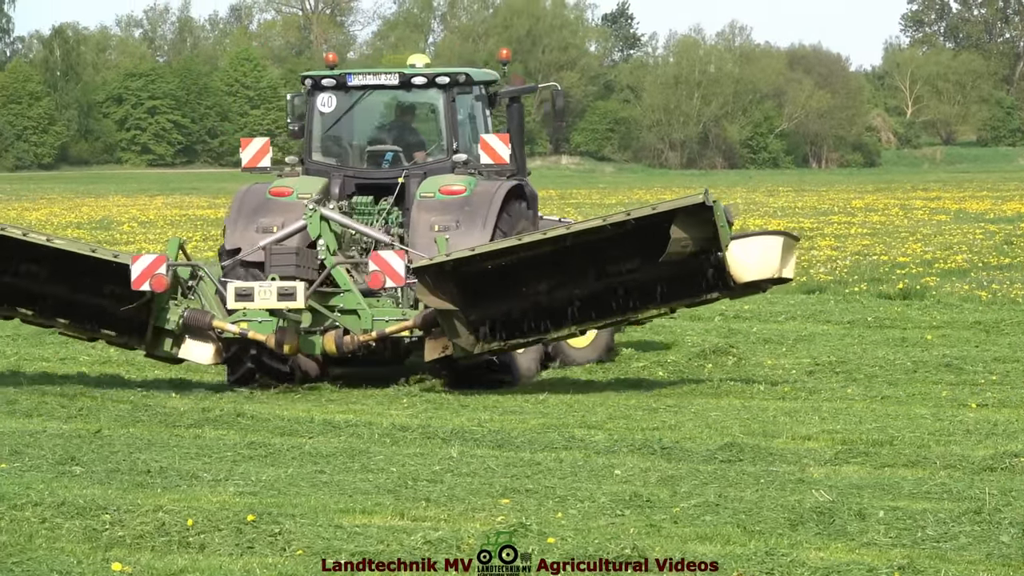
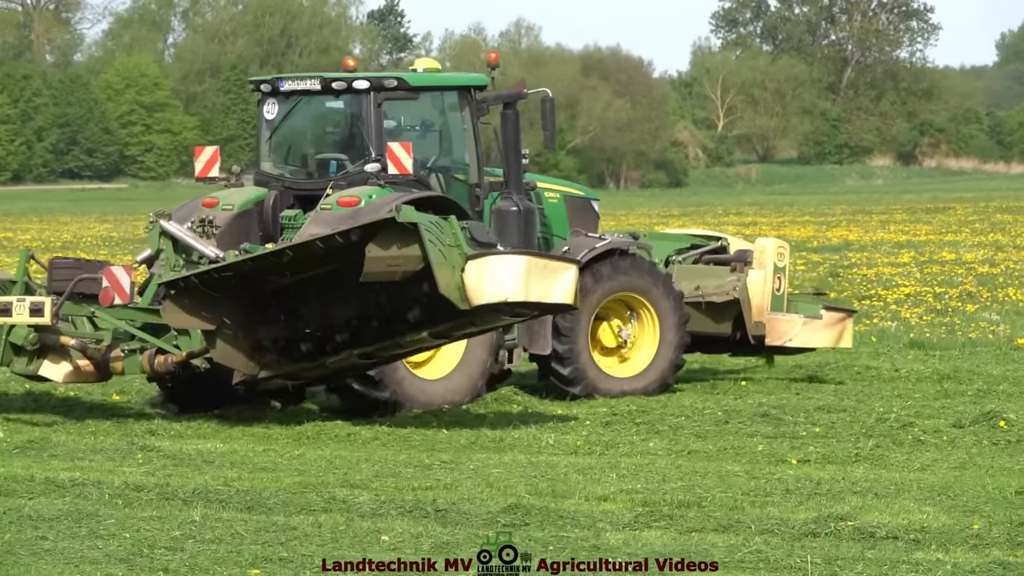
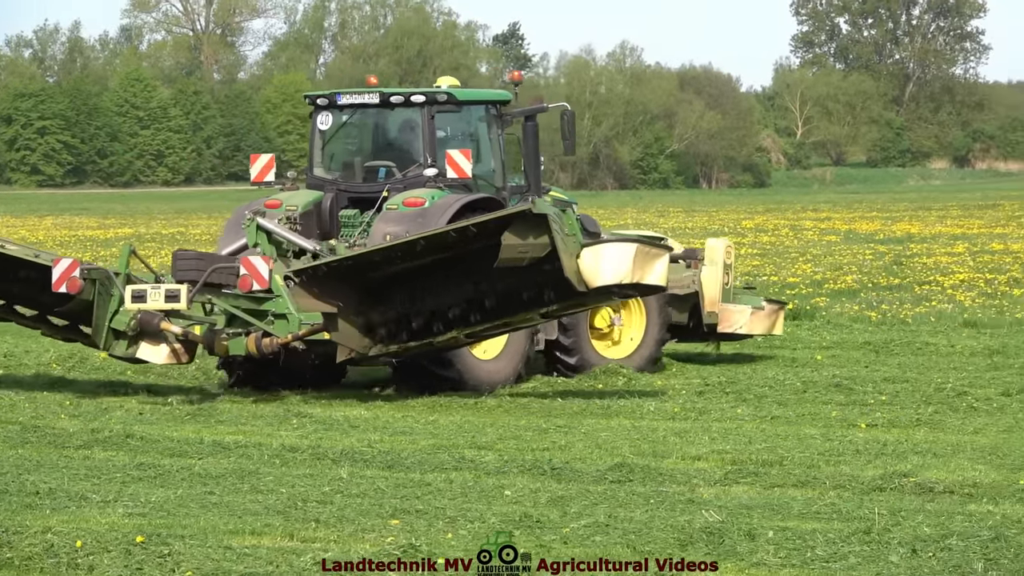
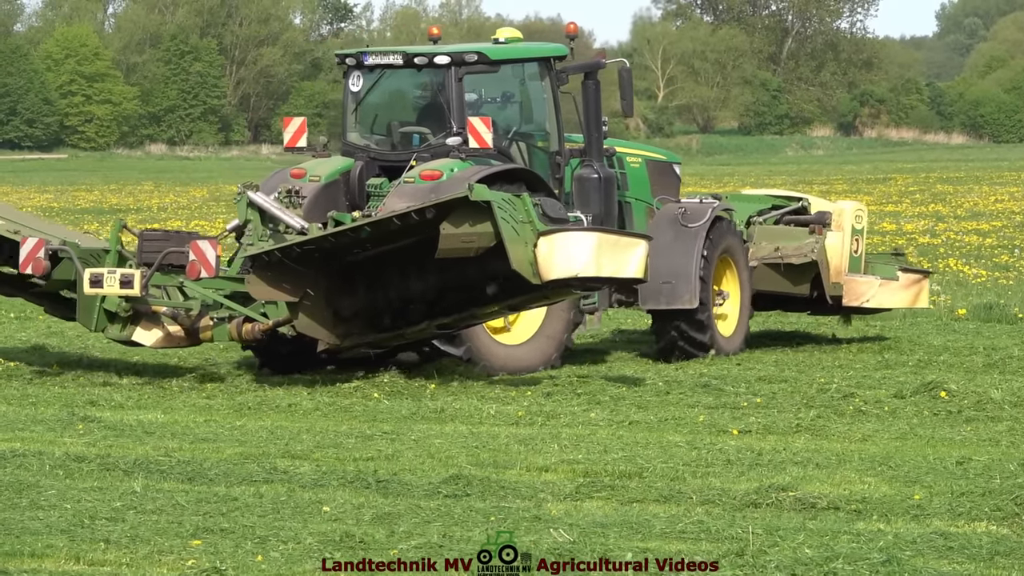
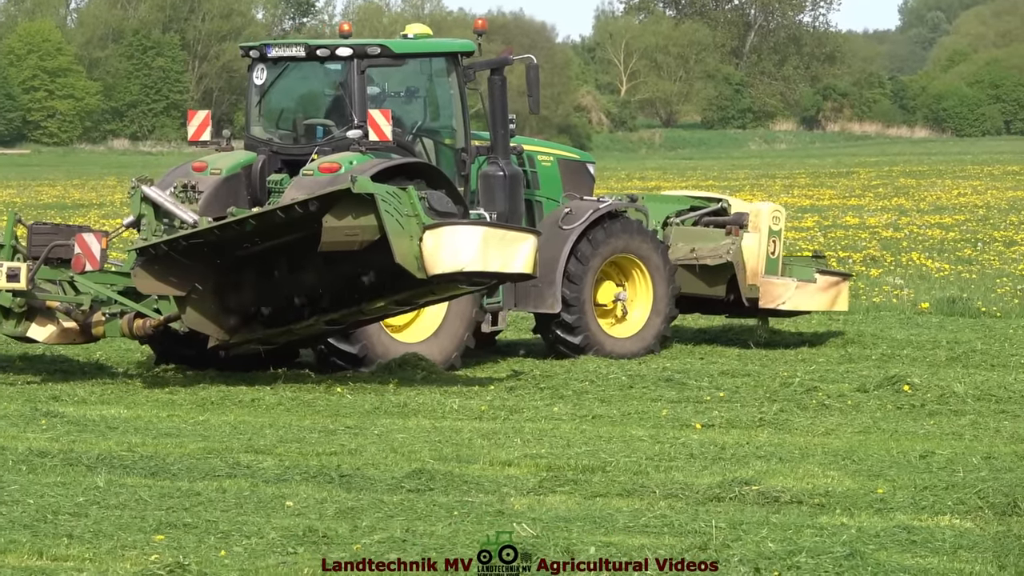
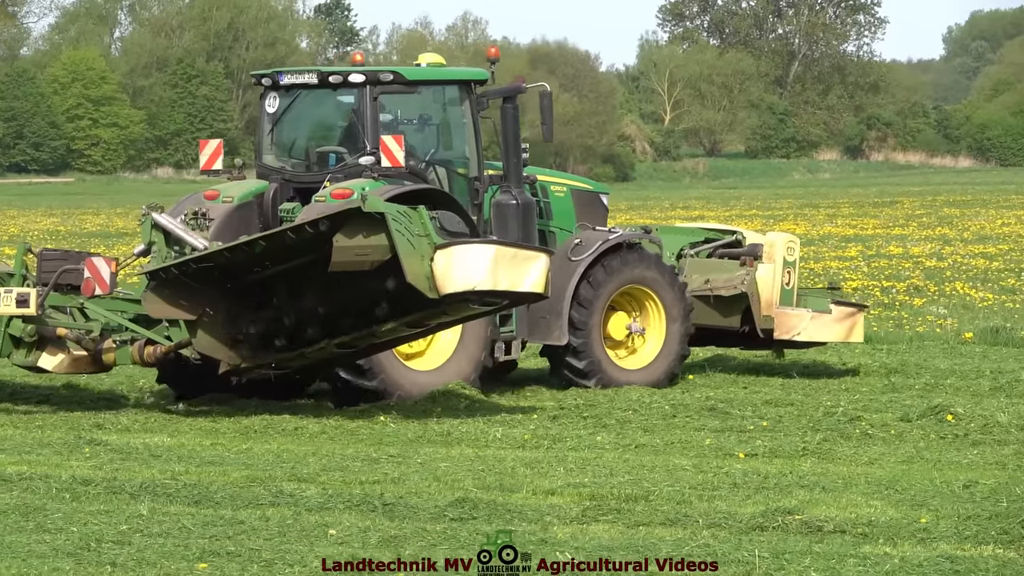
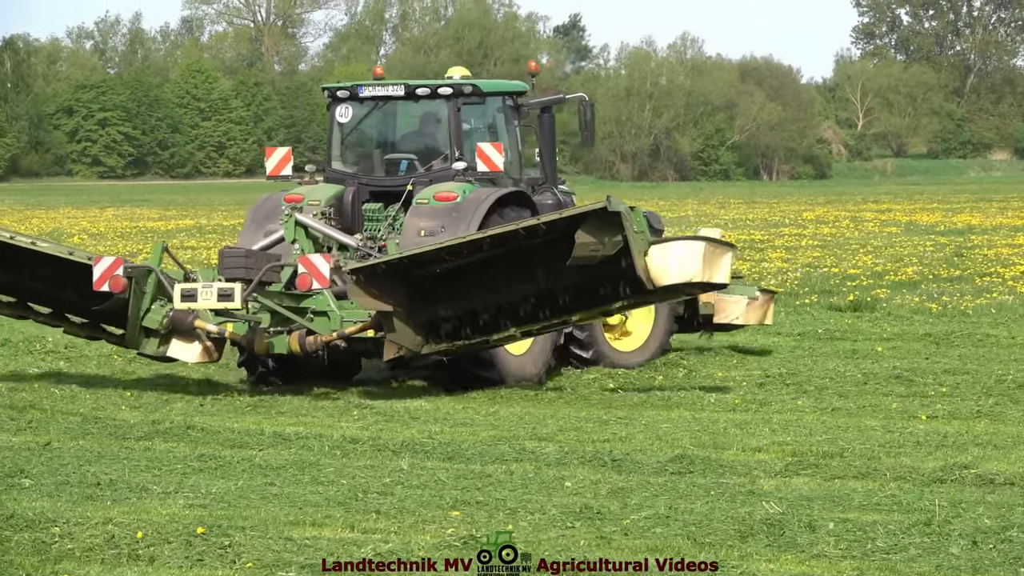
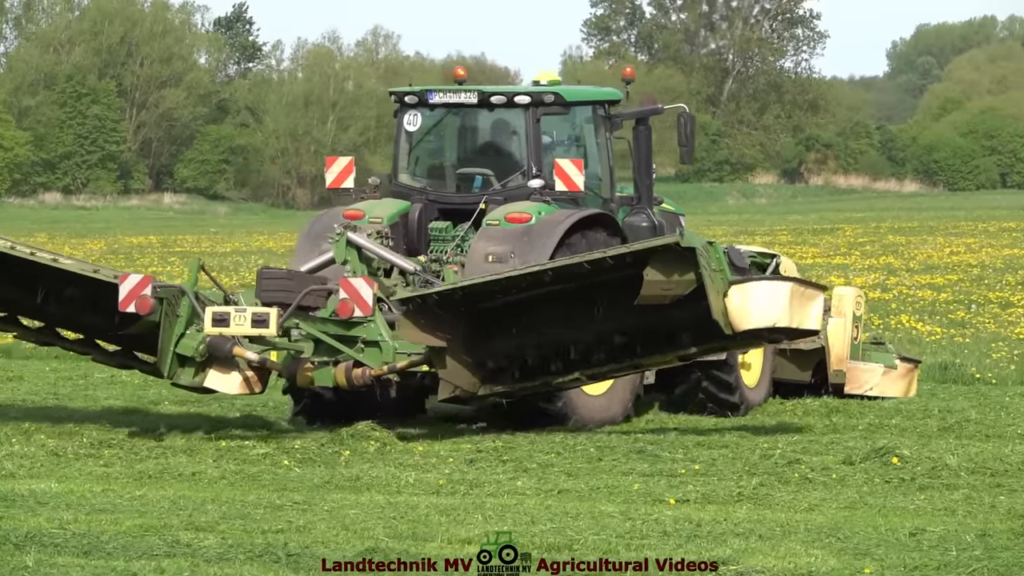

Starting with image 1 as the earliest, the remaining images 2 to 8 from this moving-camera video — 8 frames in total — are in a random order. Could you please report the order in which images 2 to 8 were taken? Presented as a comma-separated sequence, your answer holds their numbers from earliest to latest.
7, 3, 2, 6, 5, 4, 8
